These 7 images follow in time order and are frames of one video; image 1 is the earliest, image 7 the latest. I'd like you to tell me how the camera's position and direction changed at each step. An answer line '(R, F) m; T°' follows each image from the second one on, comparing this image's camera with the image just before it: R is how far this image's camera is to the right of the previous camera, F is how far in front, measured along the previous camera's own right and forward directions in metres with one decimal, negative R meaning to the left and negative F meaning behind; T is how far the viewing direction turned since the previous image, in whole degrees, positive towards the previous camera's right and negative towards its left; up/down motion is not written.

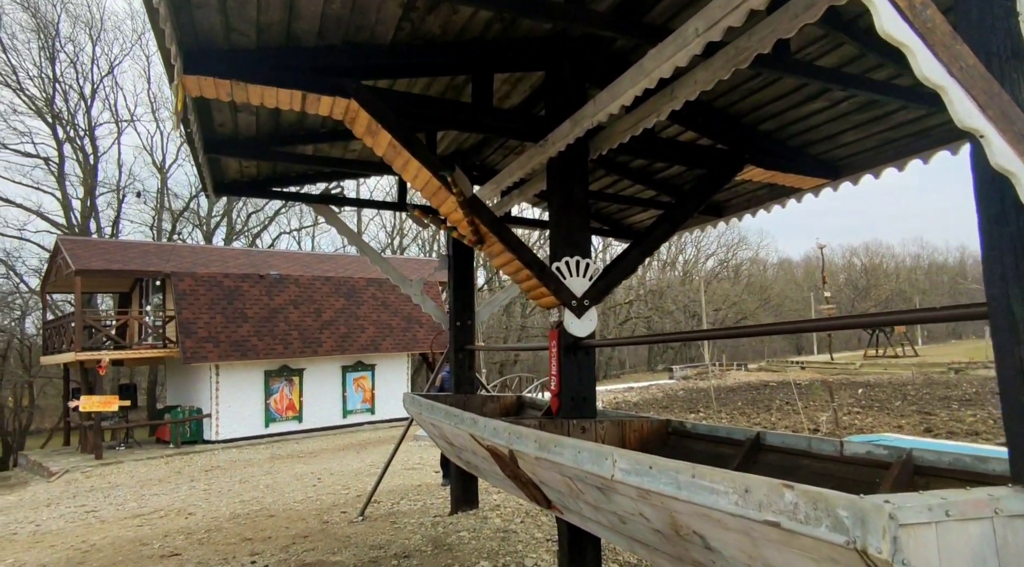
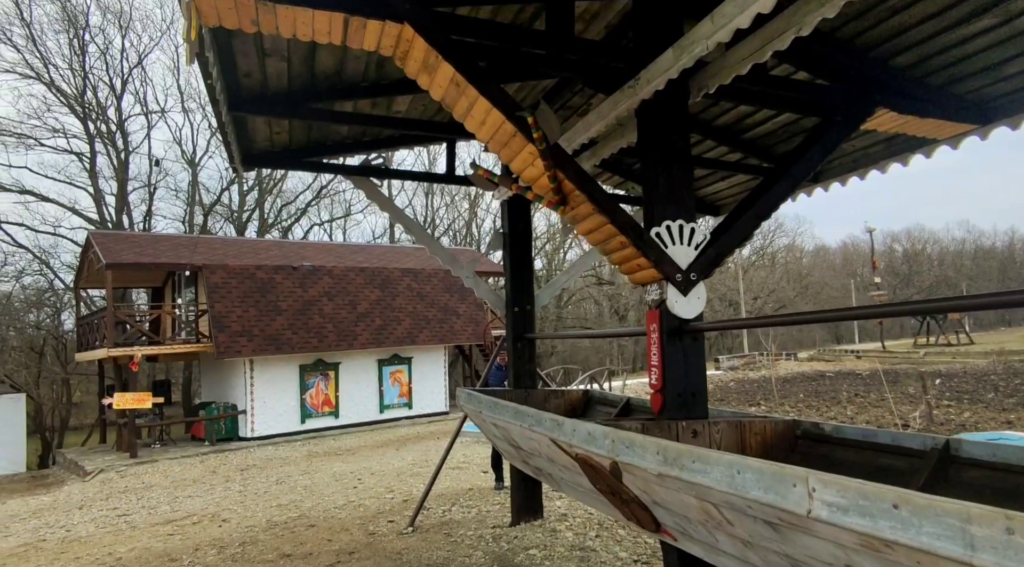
(-0.3, +0.8) m; -2°
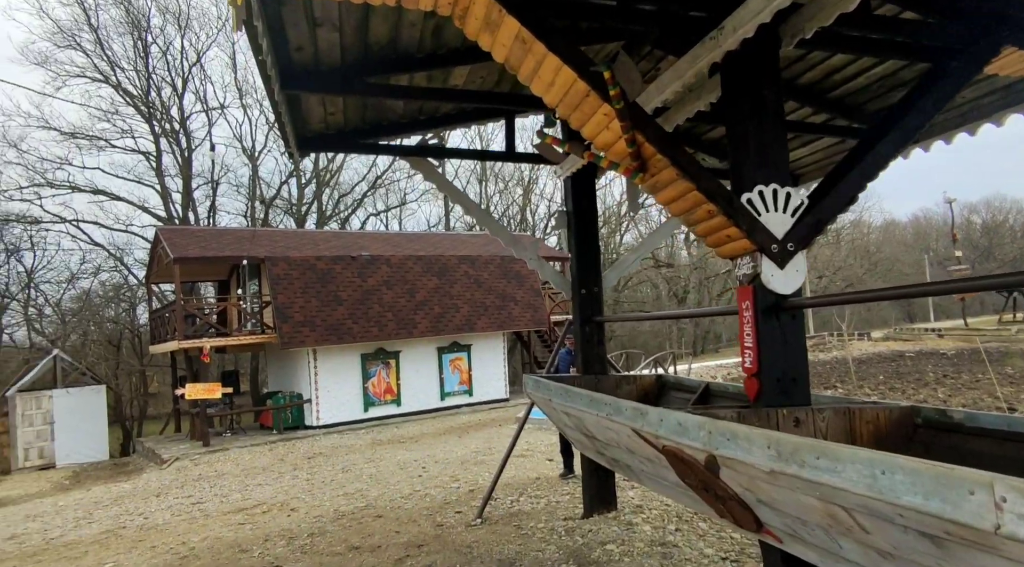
(-0.1, +0.3) m; -5°
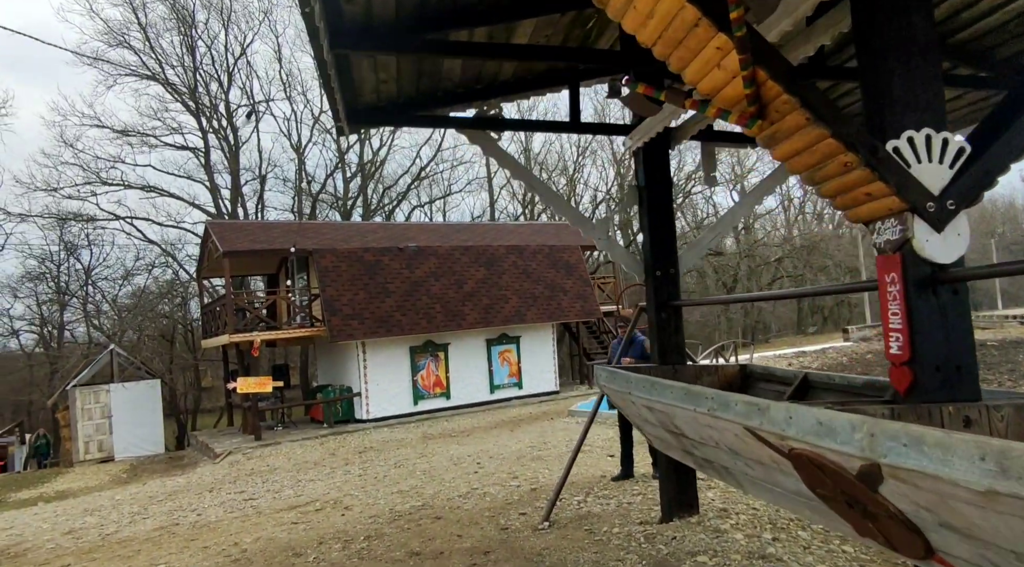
(-0.2, +0.5) m; -4°
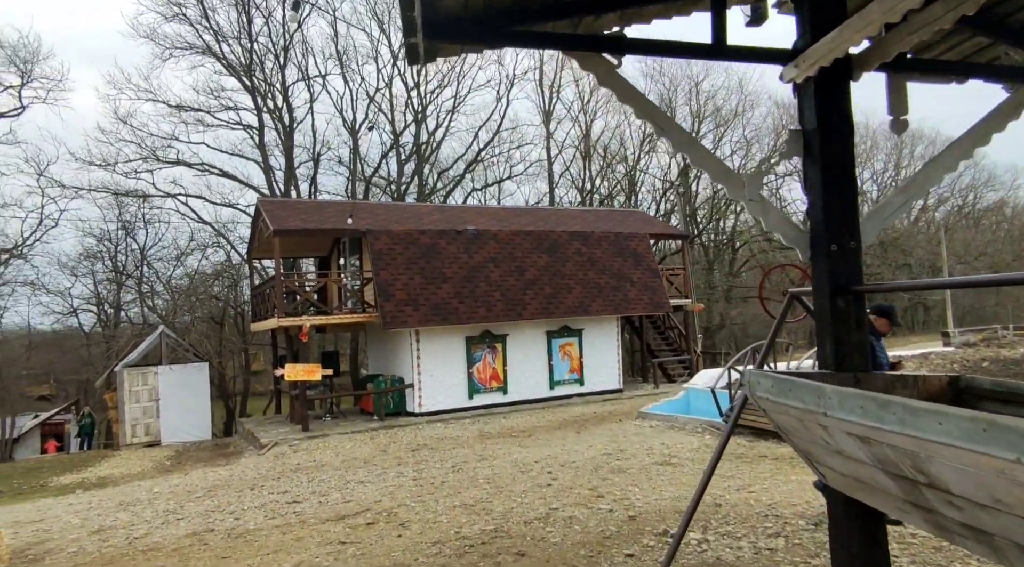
(-0.4, +1.3) m; -4°
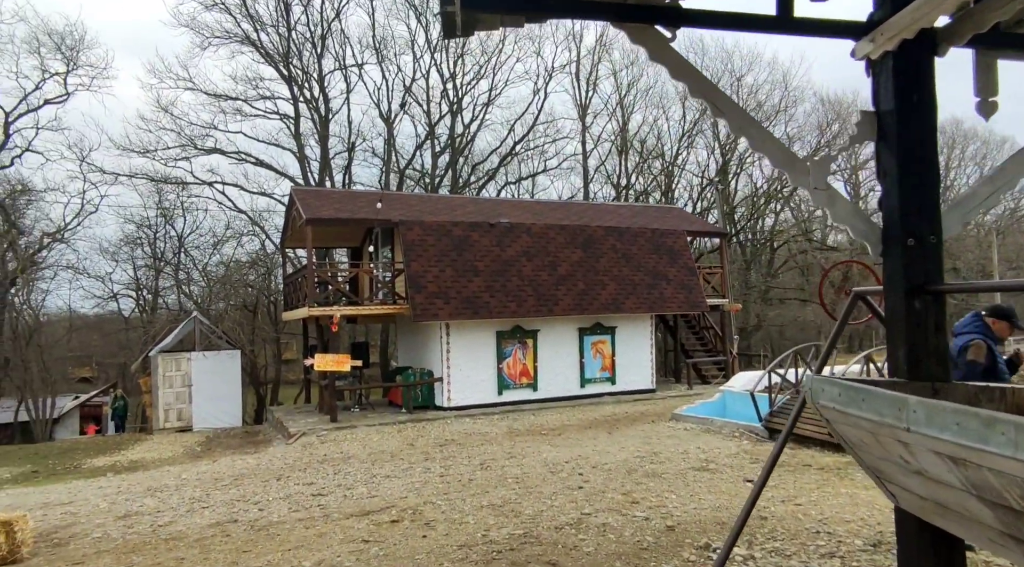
(0.0, +0.3) m; -3°
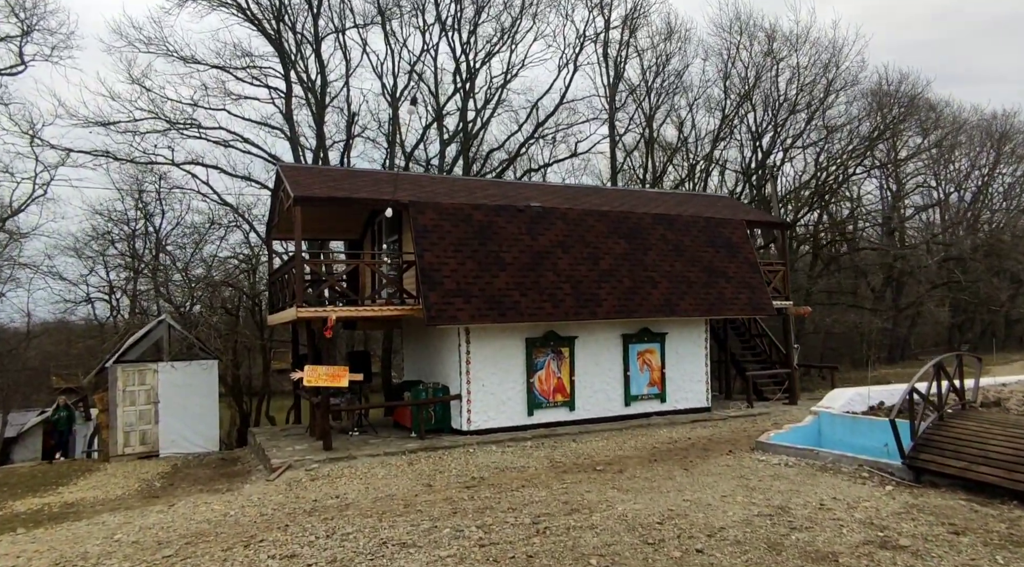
(-0.7, +3.0) m; 0°
